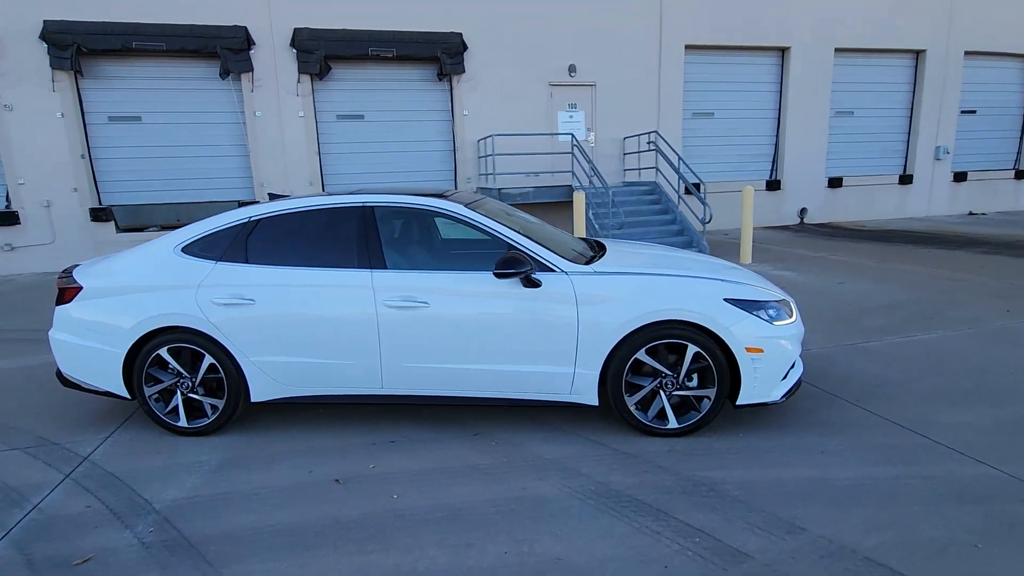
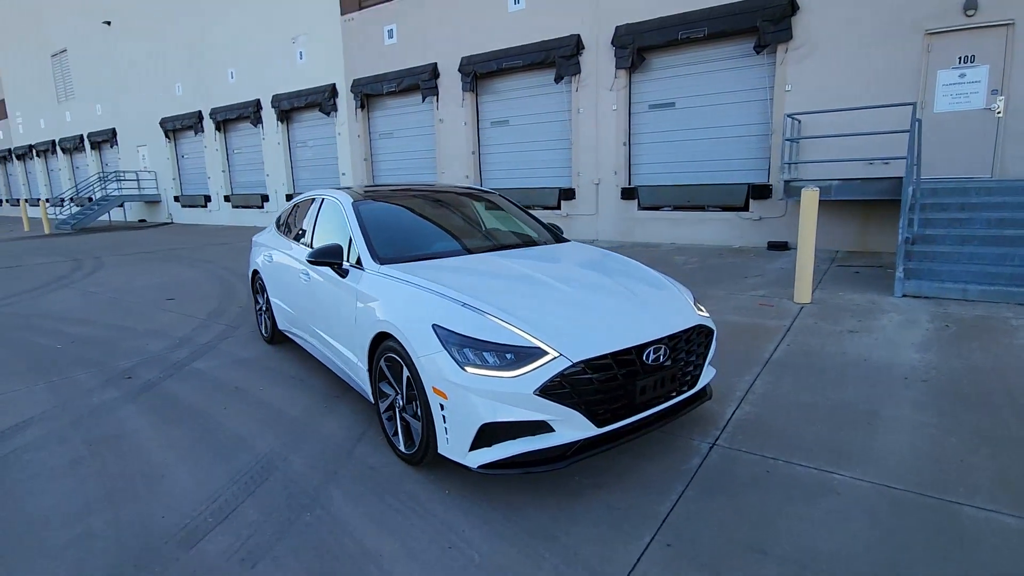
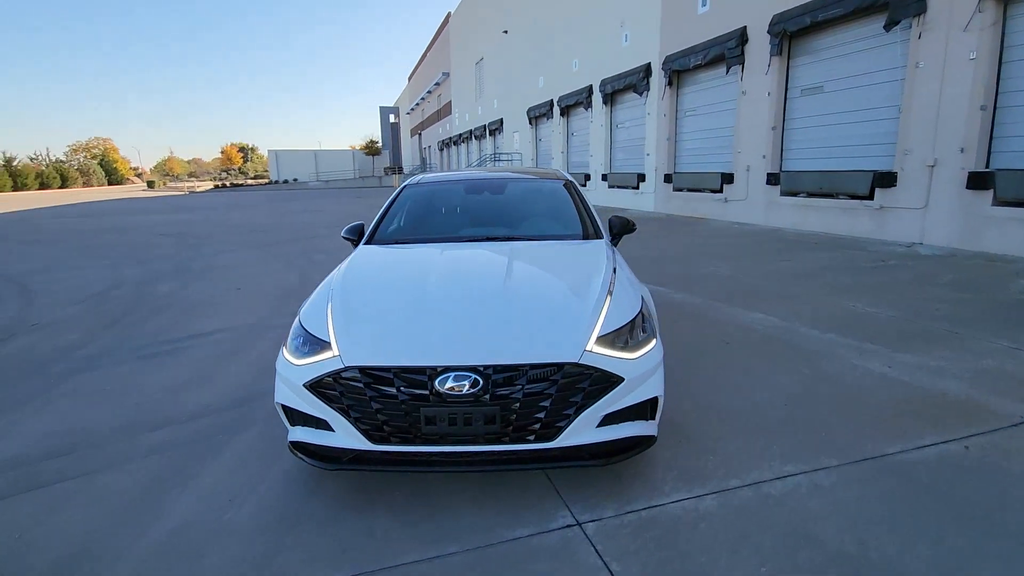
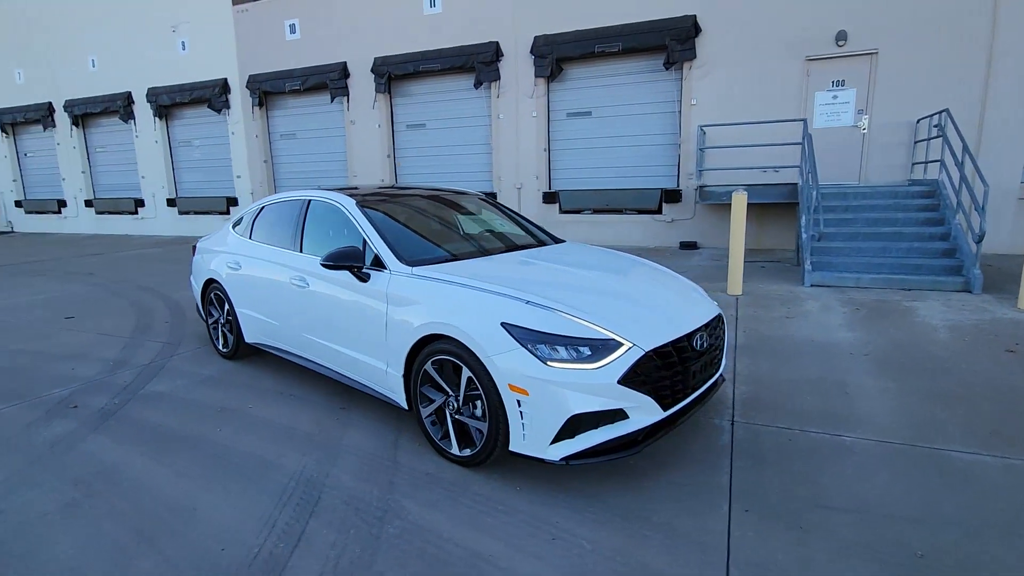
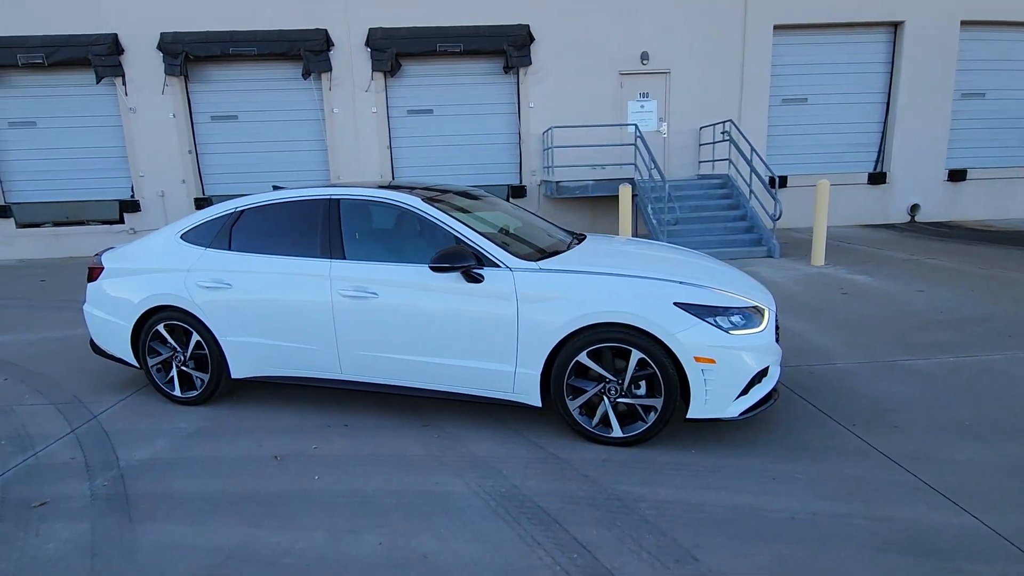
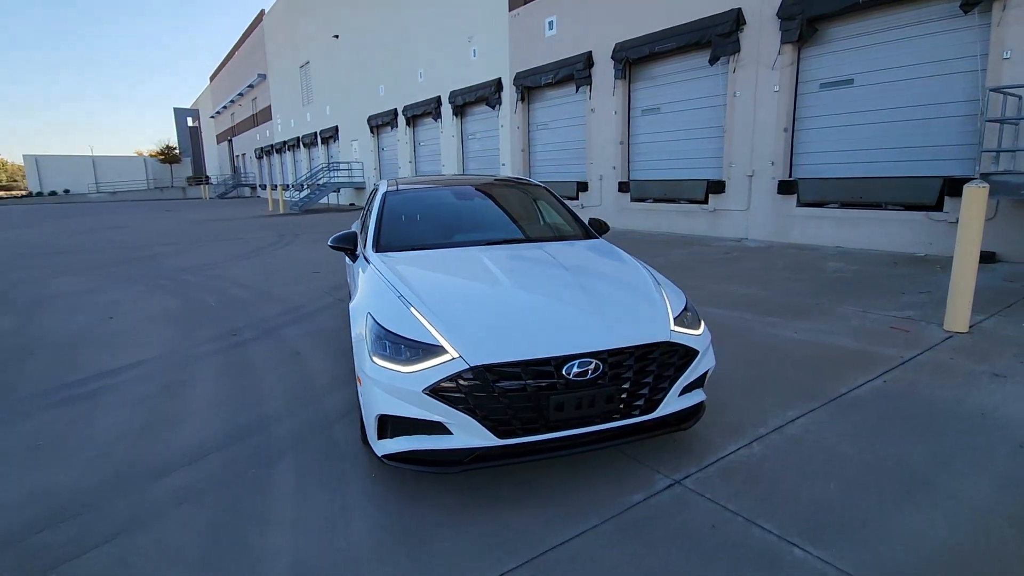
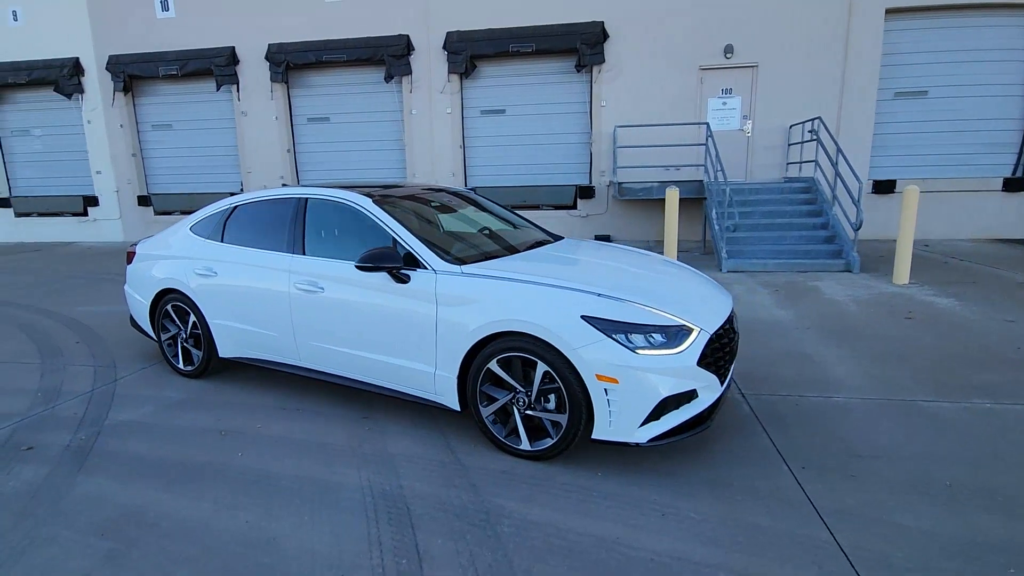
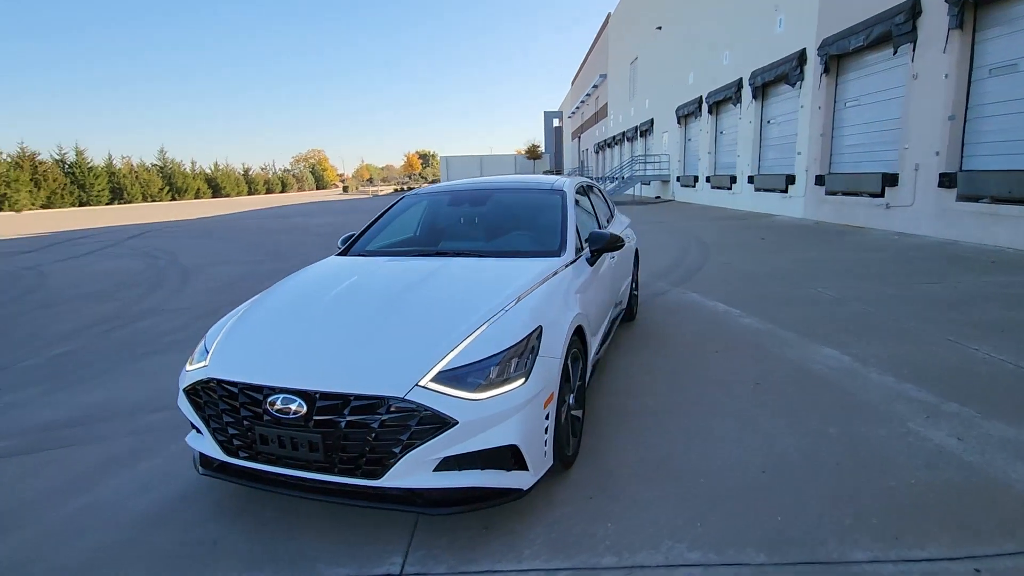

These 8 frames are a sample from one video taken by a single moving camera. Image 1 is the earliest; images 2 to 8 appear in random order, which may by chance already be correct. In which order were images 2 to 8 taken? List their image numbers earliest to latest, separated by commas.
5, 7, 4, 2, 6, 3, 8
